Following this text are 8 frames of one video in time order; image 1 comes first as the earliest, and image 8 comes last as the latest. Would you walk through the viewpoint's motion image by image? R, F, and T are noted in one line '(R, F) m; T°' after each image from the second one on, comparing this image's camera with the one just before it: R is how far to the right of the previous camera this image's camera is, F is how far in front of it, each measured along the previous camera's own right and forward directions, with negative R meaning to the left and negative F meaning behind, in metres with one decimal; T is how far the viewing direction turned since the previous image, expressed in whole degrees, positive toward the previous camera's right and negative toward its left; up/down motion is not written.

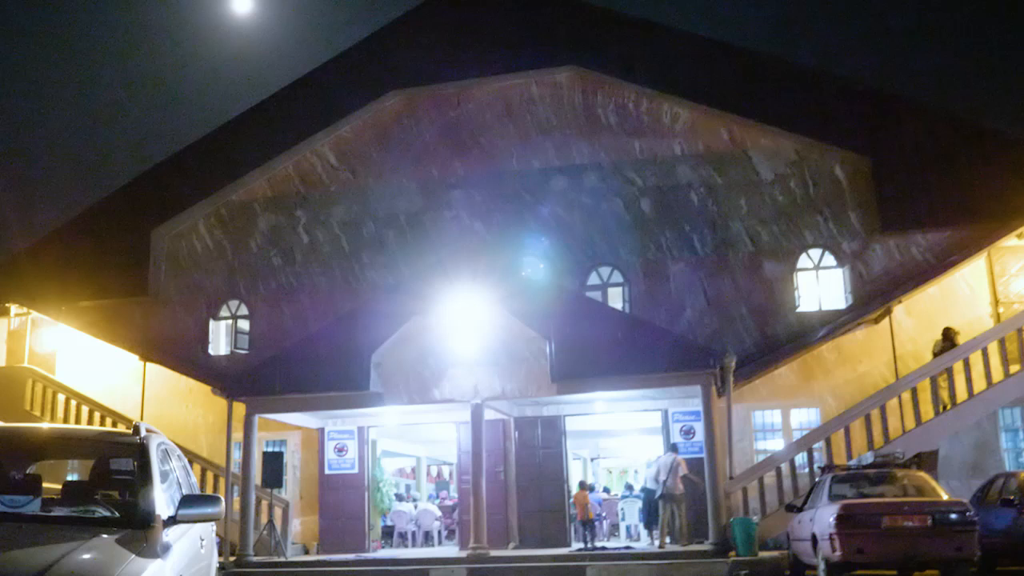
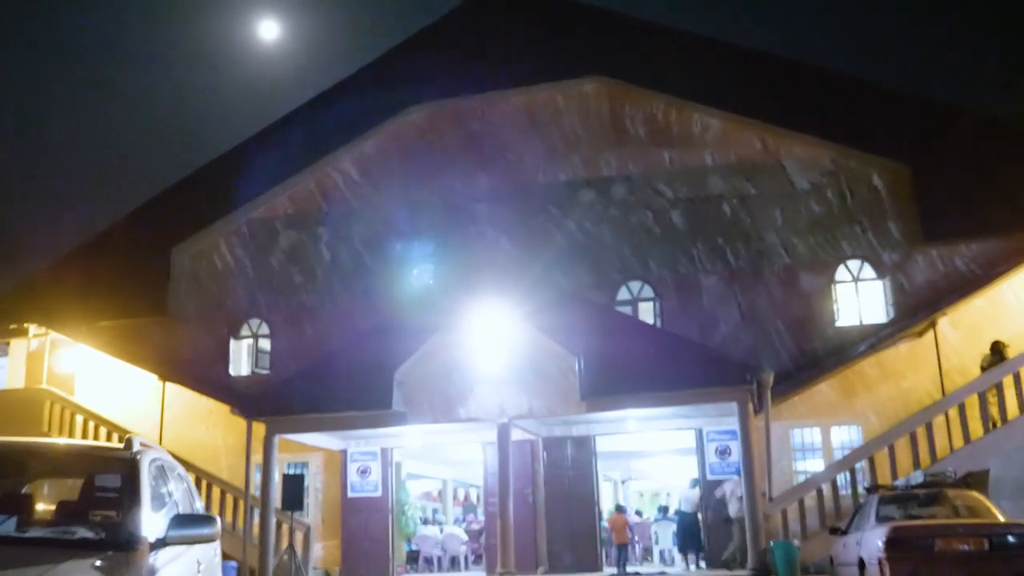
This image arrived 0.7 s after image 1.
(0.0, +0.4) m; -2°
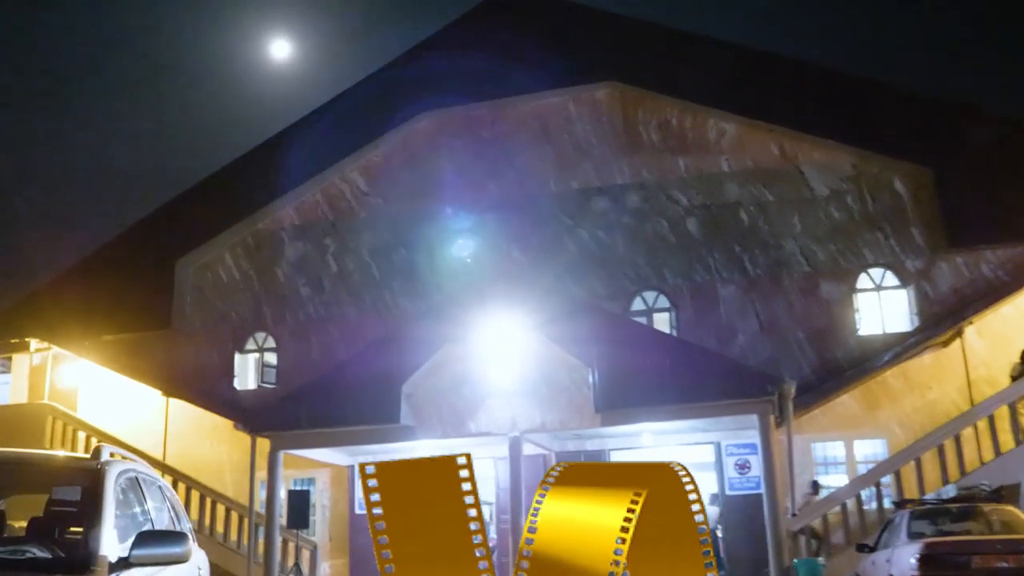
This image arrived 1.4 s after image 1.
(0.0, +0.3) m; -1°
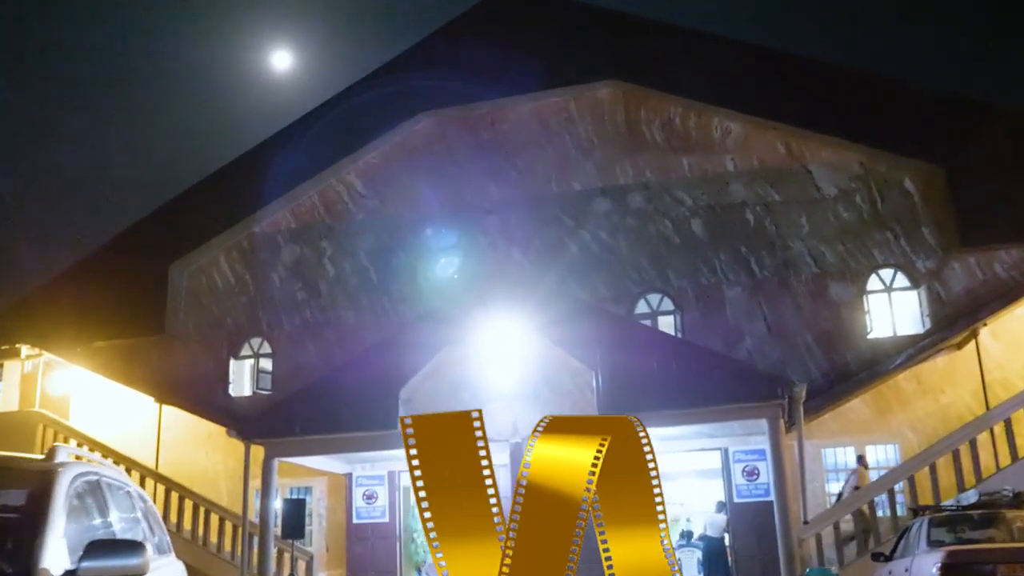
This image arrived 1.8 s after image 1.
(0.0, +0.3) m; 0°
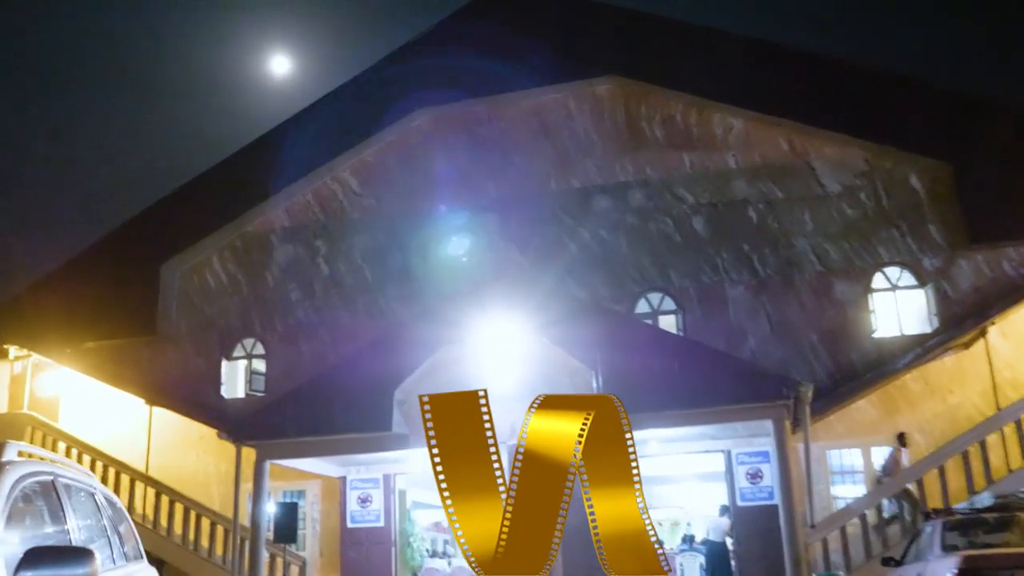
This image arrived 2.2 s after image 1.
(0.0, +0.3) m; 0°
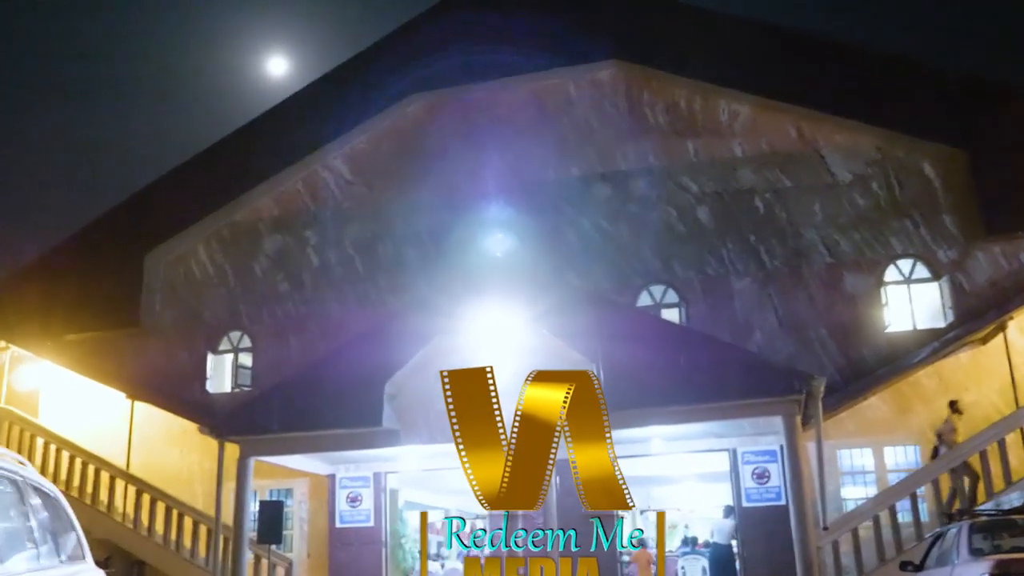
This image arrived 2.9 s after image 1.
(0.0, +0.5) m; 0°
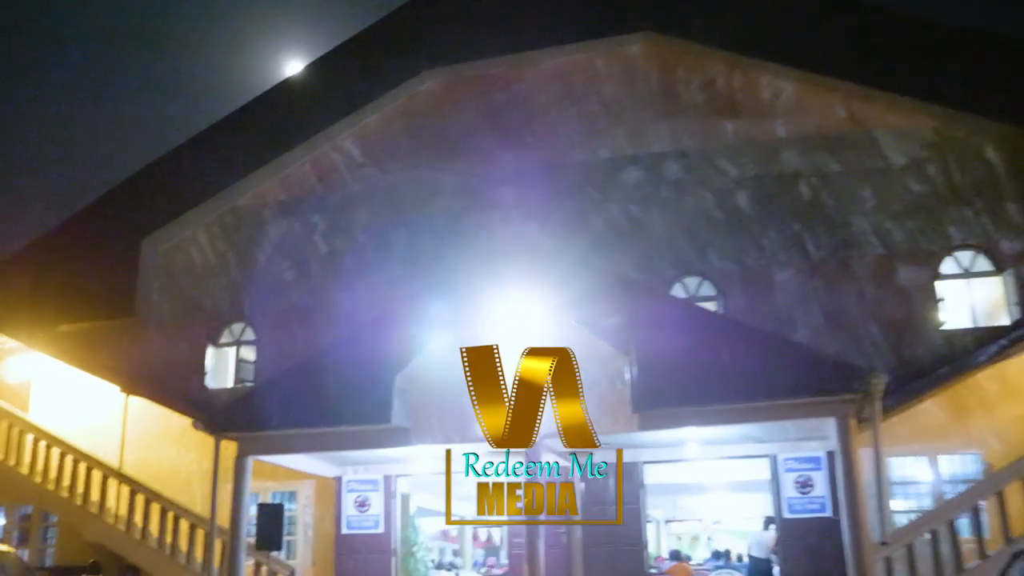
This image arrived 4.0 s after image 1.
(-0.1, +0.9) m; -1°
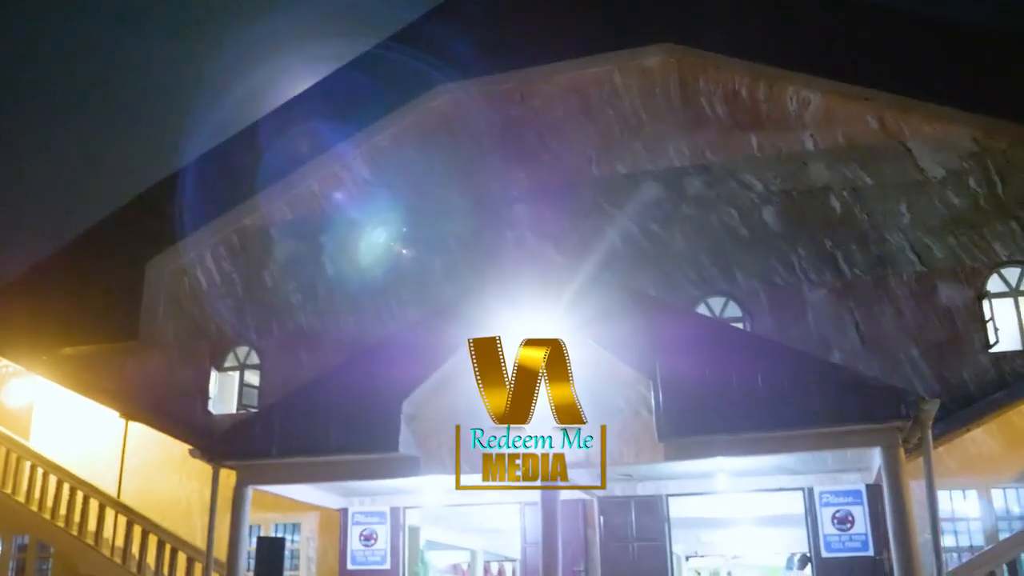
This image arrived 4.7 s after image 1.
(0.0, +0.6) m; -1°
